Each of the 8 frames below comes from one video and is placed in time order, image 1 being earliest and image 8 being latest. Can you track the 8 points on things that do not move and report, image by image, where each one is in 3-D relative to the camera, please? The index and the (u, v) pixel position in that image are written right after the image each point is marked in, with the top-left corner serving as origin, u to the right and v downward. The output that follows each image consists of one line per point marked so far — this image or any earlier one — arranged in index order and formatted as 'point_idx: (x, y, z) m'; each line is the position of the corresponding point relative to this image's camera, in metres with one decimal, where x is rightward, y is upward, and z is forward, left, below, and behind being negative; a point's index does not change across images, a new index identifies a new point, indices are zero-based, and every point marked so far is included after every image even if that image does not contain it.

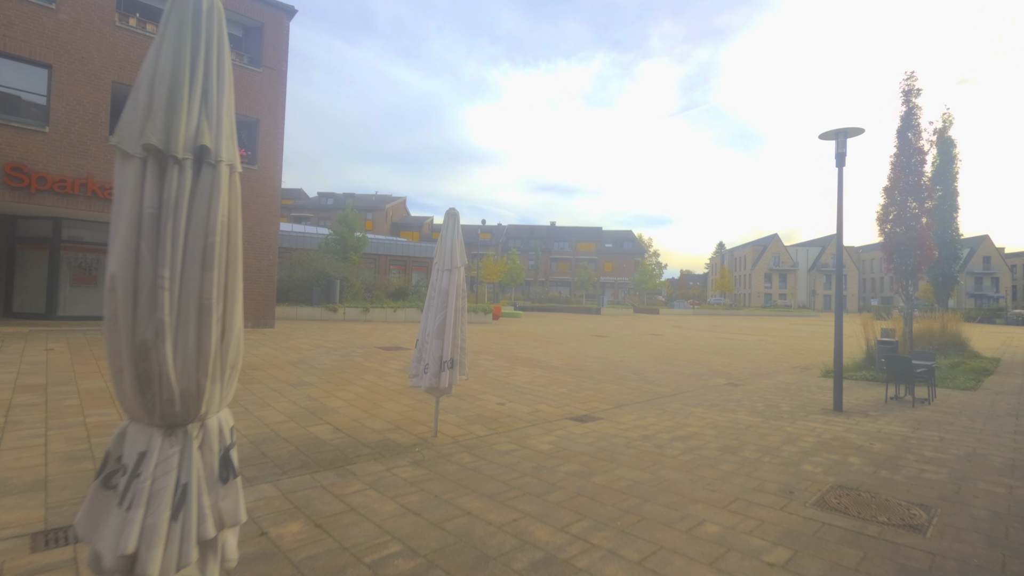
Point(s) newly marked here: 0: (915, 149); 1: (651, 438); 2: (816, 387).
0: (+11.1, +3.8, +13.3) m
1: (+1.7, -1.9, +6.1) m
2: (+6.5, -2.1, +10.4) m
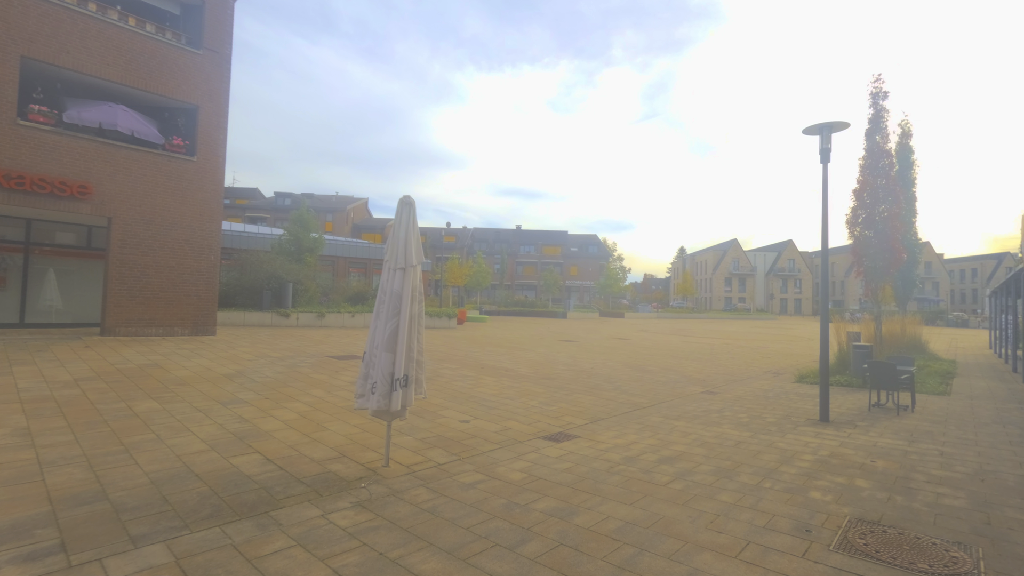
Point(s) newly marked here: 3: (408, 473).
0: (+10.2, +3.7, +13.3) m
1: (+1.4, -1.9, +5.4) m
2: (+5.8, -2.2, +10.0) m
3: (-1.0, -1.8, +4.8) m
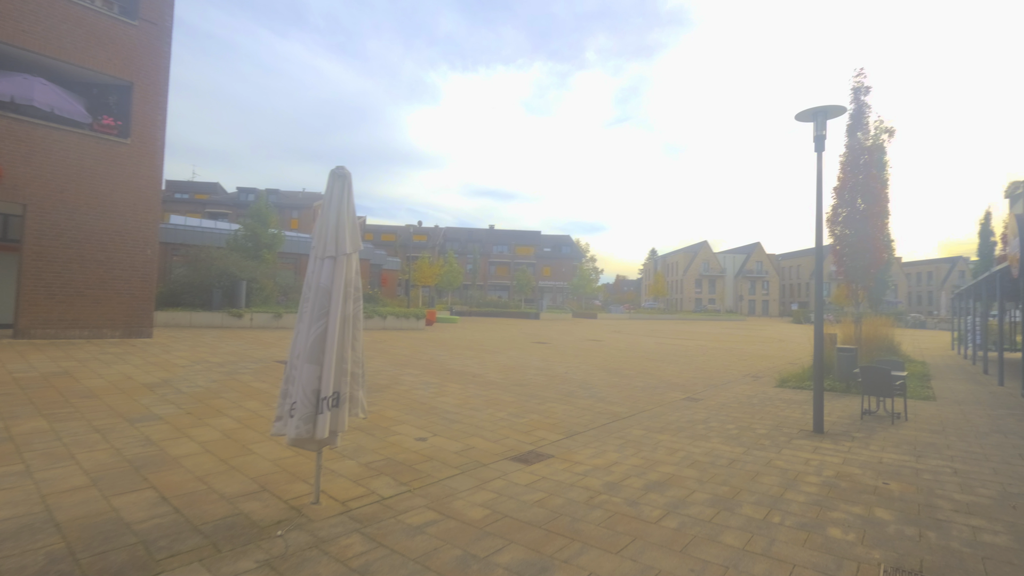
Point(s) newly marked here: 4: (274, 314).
0: (+9.4, +3.7, +13.0) m
1: (+1.0, -1.9, +4.6) m
2: (+5.2, -2.2, +9.4) m
3: (-1.4, -1.8, +3.9) m
4: (-9.3, -1.0, +19.0) m
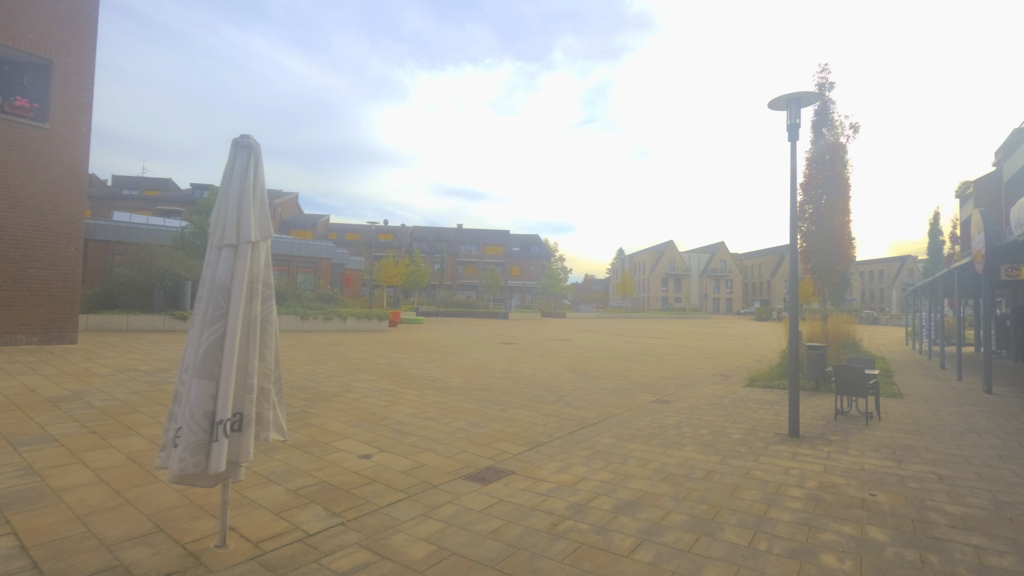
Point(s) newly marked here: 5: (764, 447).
0: (+8.4, +3.8, +12.9) m
1: (+0.6, -1.8, +4.1) m
2: (+4.5, -2.1, +9.1) m
3: (-1.7, -1.8, +3.2) m
4: (-10.5, -1.0, +17.8) m
5: (+3.1, -2.0, +6.0) m
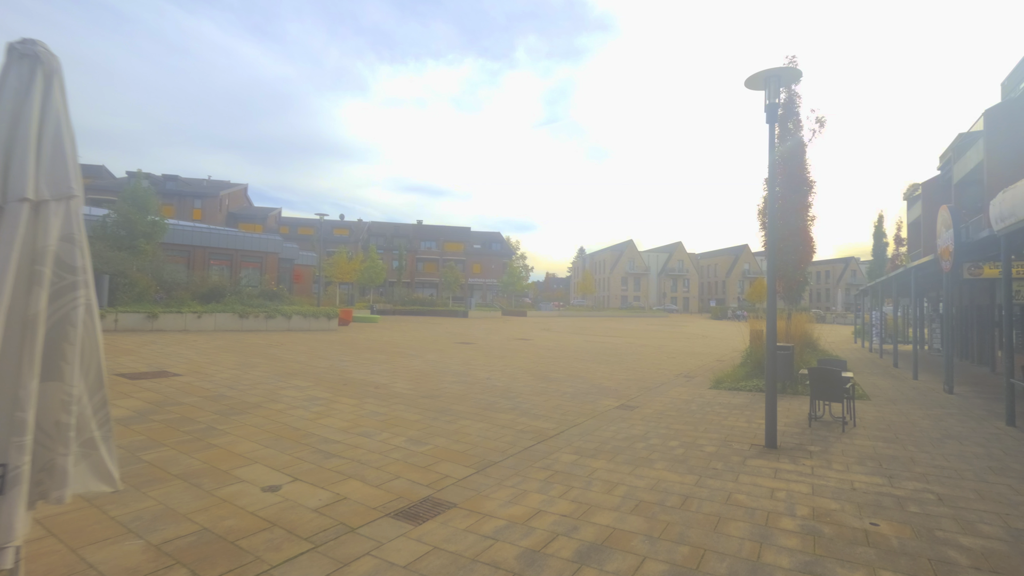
0: (+7.3, +3.9, +12.6) m
1: (+0.2, -1.8, +3.2) m
2: (+3.6, -2.1, +8.6) m
3: (-2.0, -1.7, +2.2) m
4: (-12.0, -0.9, +16.0) m
5: (+2.5, -1.9, +5.3) m
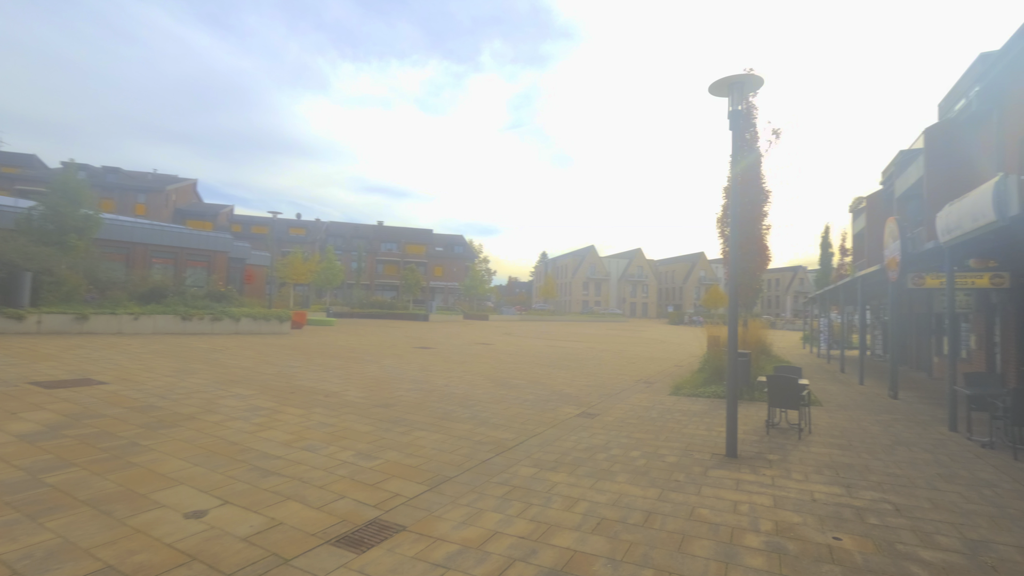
0: (+6.4, +3.7, +12.9) m
1: (-0.1, -1.8, +2.9) m
2: (+2.9, -2.2, +8.5) m
3: (-2.2, -1.7, +1.7) m
4: (-13.2, -0.8, +14.8) m
5: (+2.1, -2.0, +5.2) m
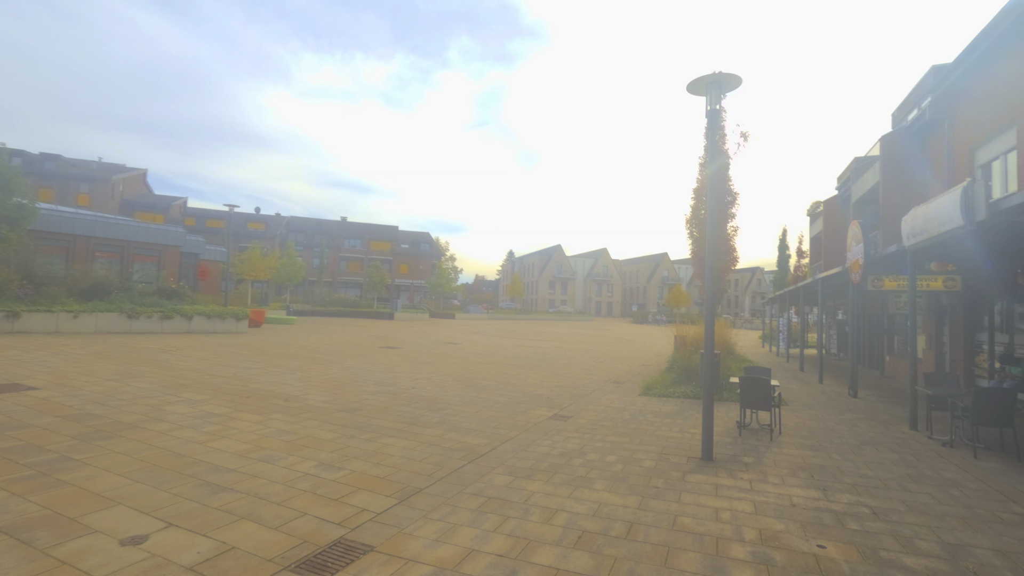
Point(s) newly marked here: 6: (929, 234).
0: (+5.6, +3.6, +13.1) m
1: (-0.2, -1.8, +2.7) m
2: (+2.4, -2.2, +8.5) m
3: (-2.3, -1.7, +1.3) m
4: (-14.1, -0.7, +13.6) m
5: (+1.8, -2.0, +5.1) m
6: (+5.4, +0.7, +6.3) m
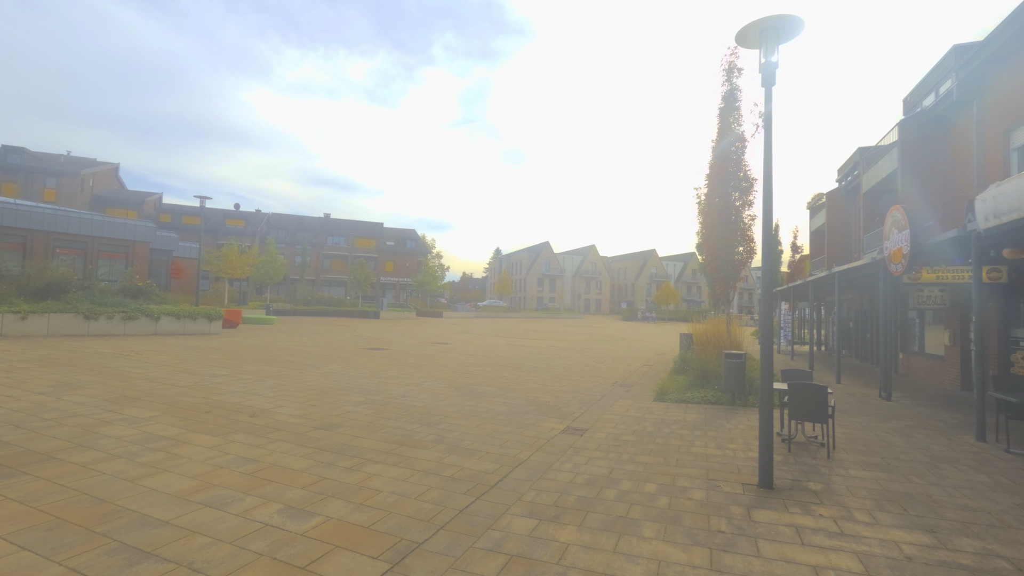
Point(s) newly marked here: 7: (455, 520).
0: (+5.5, +3.8, +12.1) m
1: (+0.1, -1.8, +1.6) m
2: (+2.5, -2.1, +7.4) m
3: (-2.0, -1.6, +0.2) m
4: (-14.1, -0.7, +12.0) m
5: (+2.0, -1.9, +4.1) m
6: (+5.5, +0.8, +5.4) m
7: (-0.5, -1.9, +4.0) m
